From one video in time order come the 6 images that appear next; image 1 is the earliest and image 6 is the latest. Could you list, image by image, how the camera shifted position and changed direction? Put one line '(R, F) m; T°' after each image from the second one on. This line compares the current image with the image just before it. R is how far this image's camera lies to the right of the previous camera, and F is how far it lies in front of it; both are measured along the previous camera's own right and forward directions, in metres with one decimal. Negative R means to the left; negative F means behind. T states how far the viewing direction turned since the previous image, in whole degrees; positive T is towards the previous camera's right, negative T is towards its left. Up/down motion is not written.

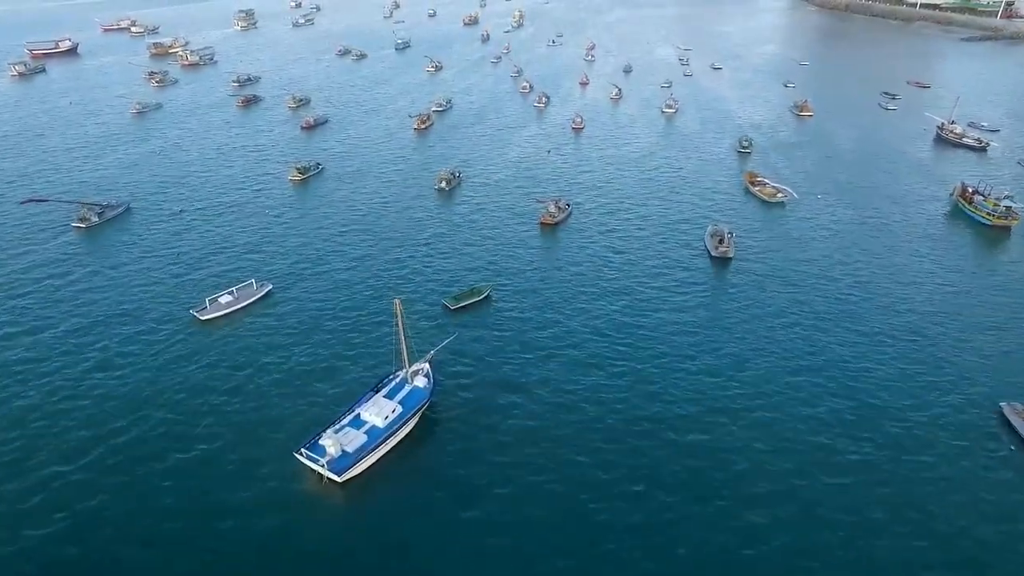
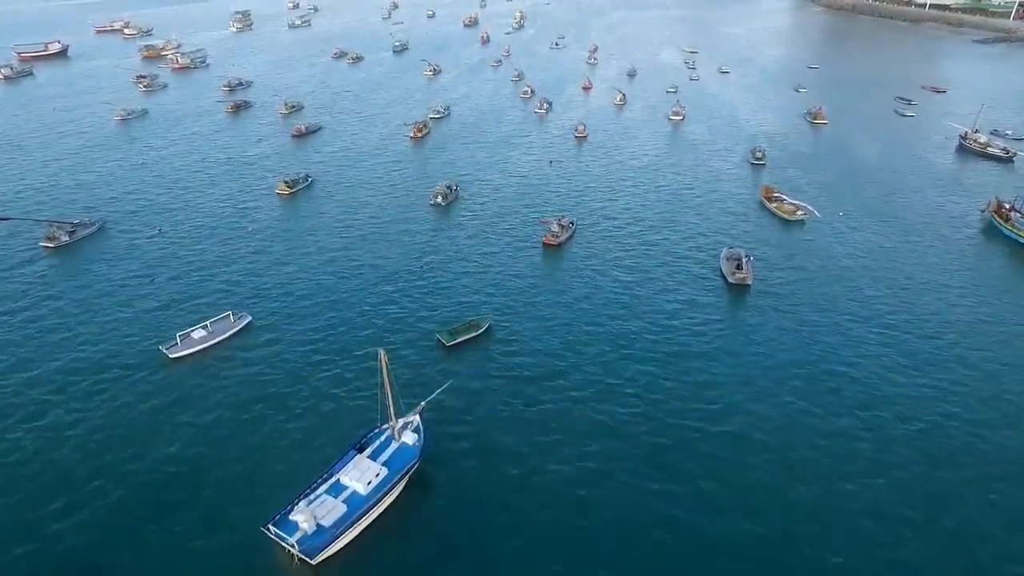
(+0.1, +7.8) m; 0°
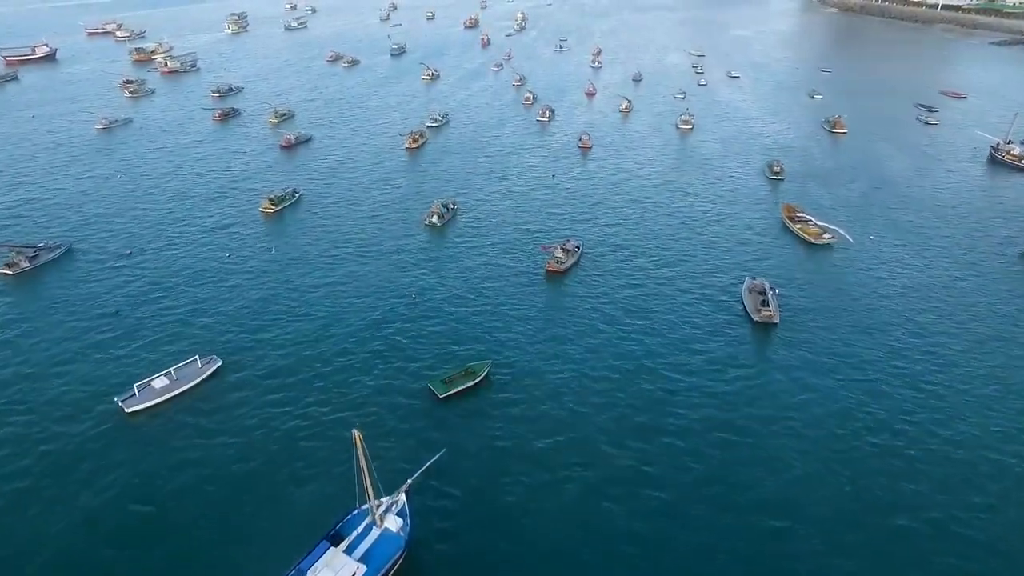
(0.0, +9.3) m; 0°
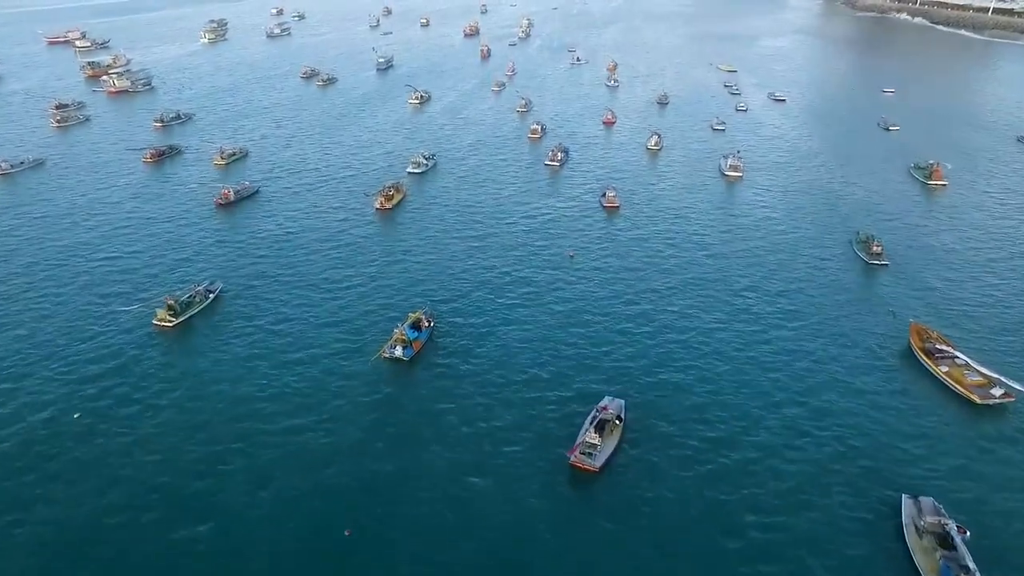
(+0.1, +37.5) m; 0°
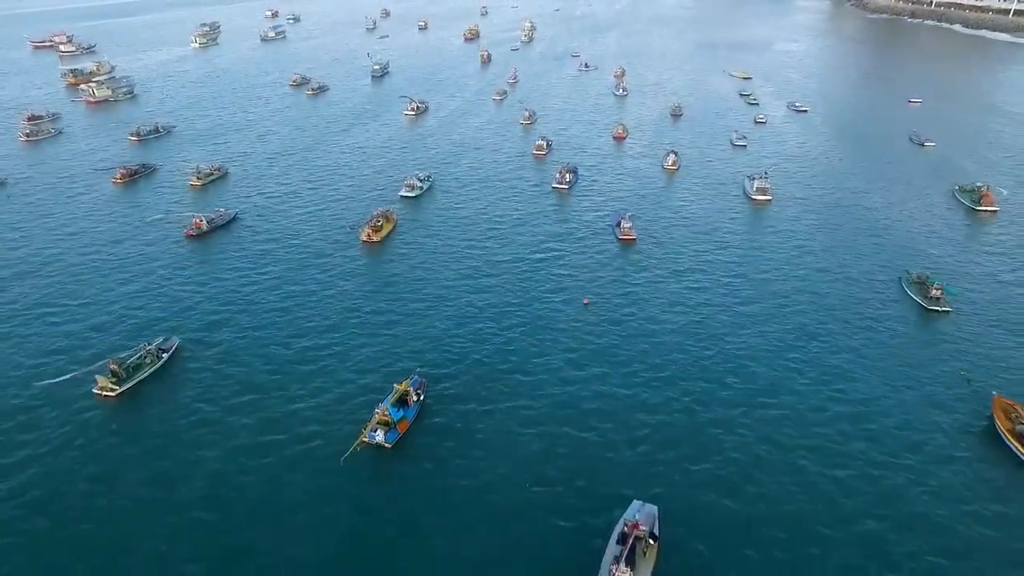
(-0.3, +13.3) m; 0°
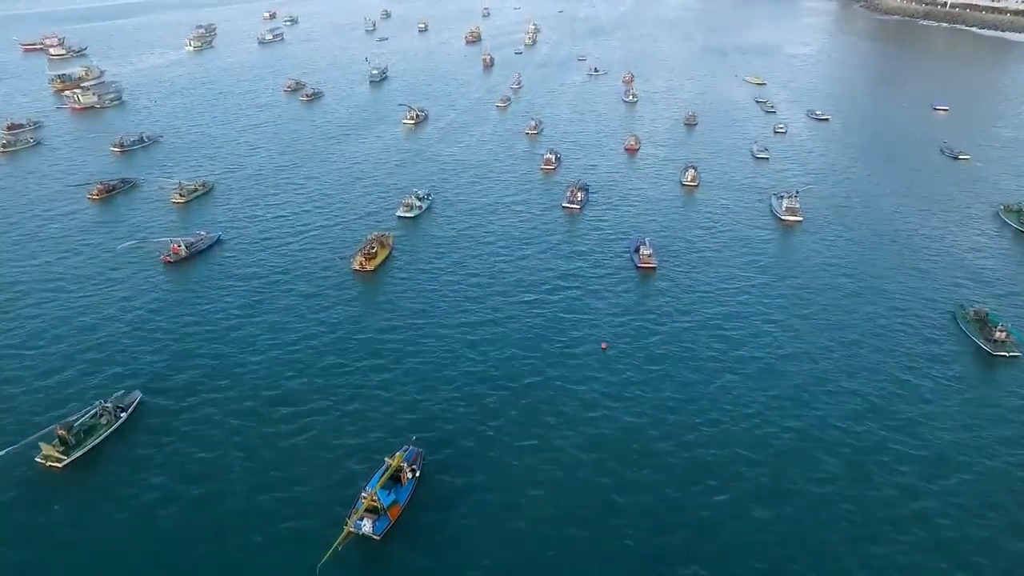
(-0.5, +10.2) m; 0°
